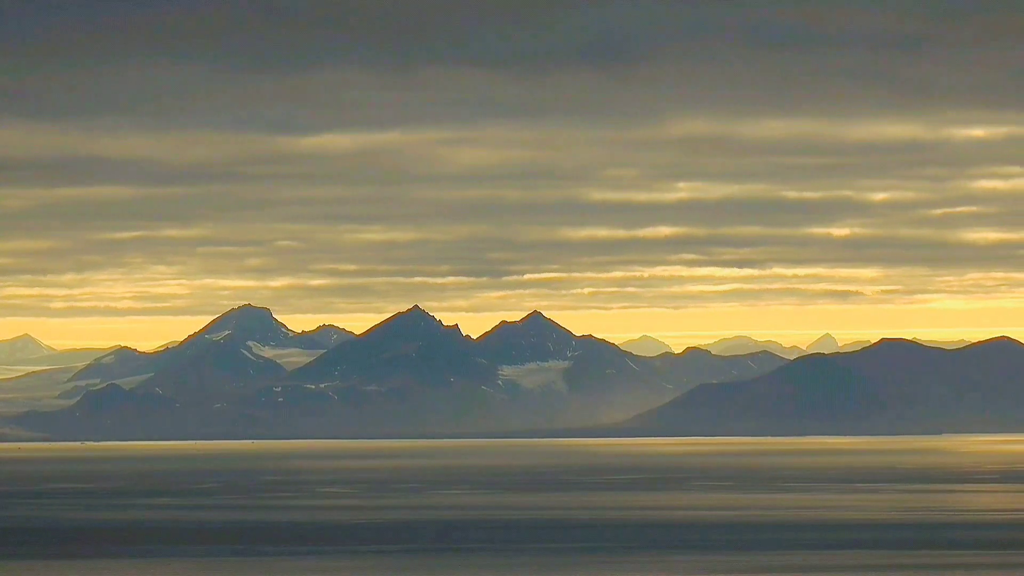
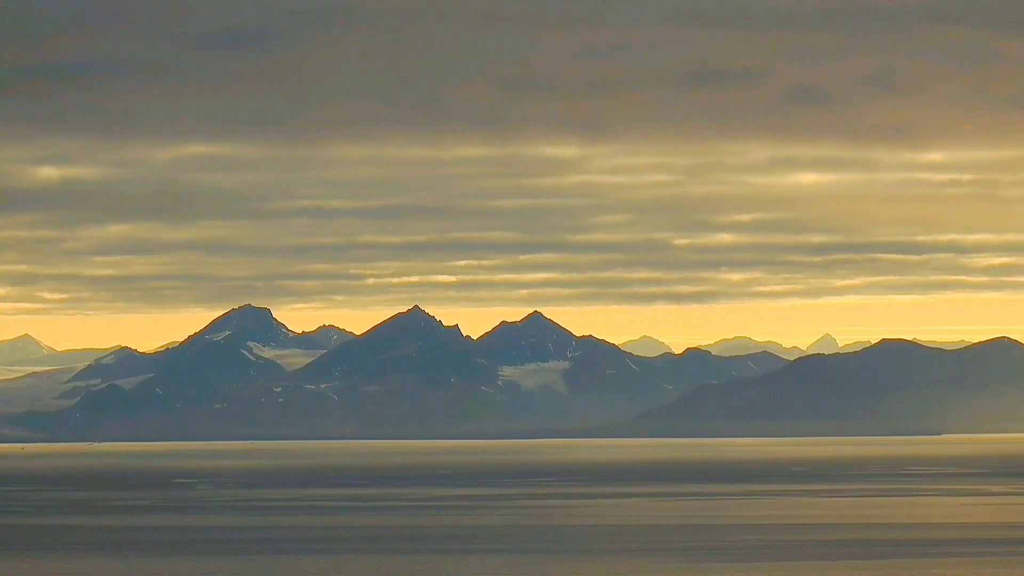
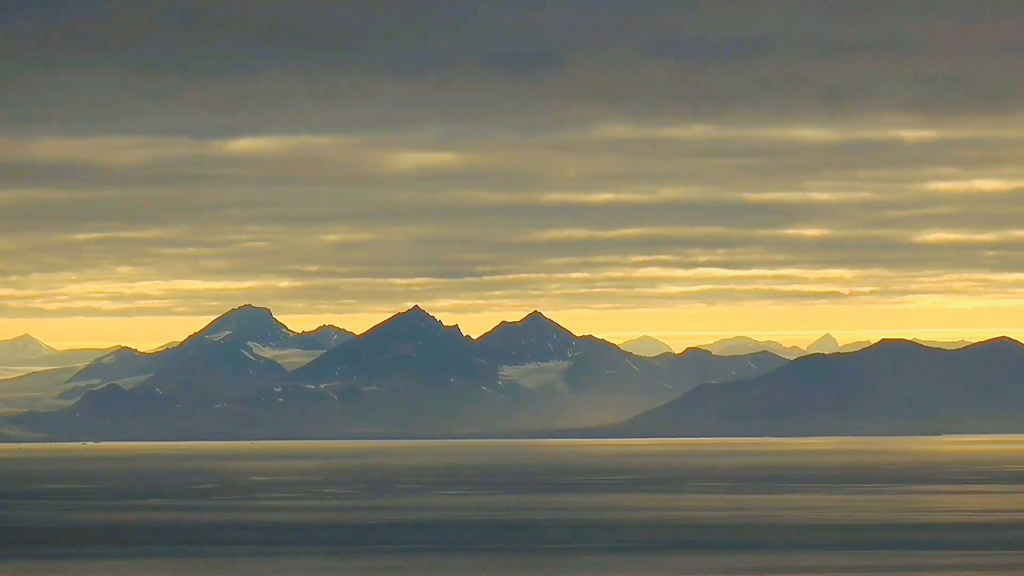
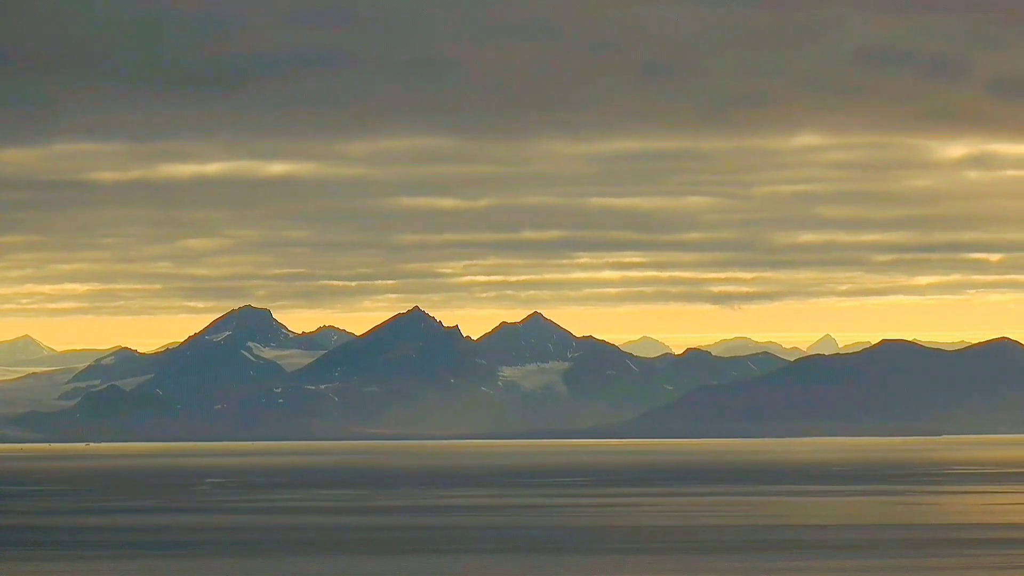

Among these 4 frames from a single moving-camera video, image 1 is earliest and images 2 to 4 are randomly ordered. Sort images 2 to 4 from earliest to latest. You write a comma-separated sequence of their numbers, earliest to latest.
3, 4, 2
